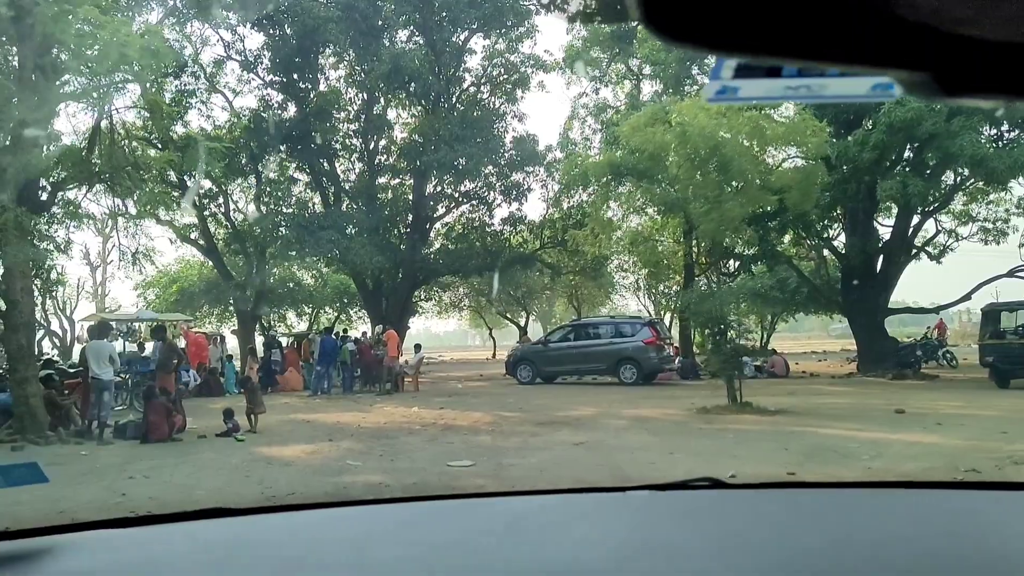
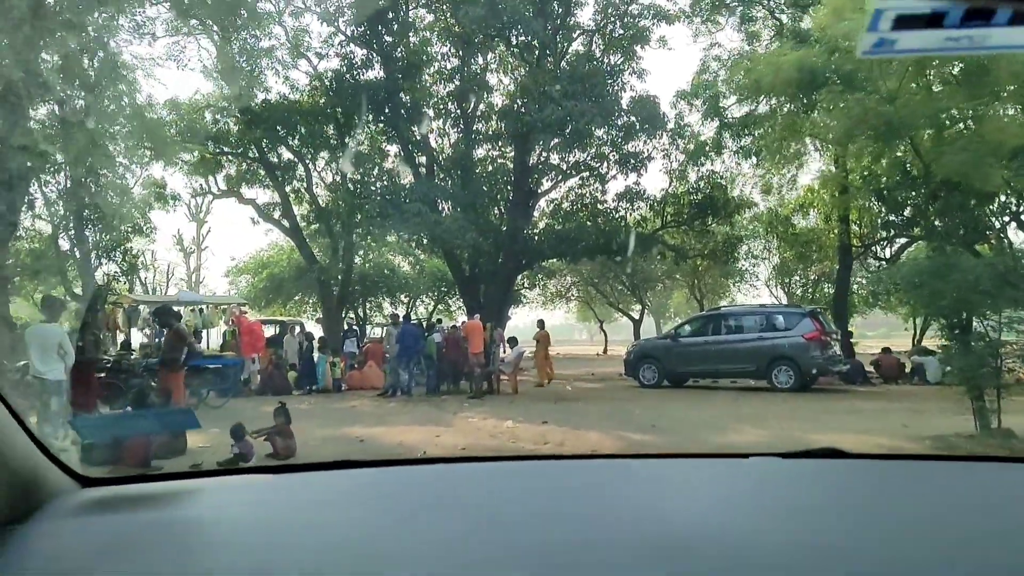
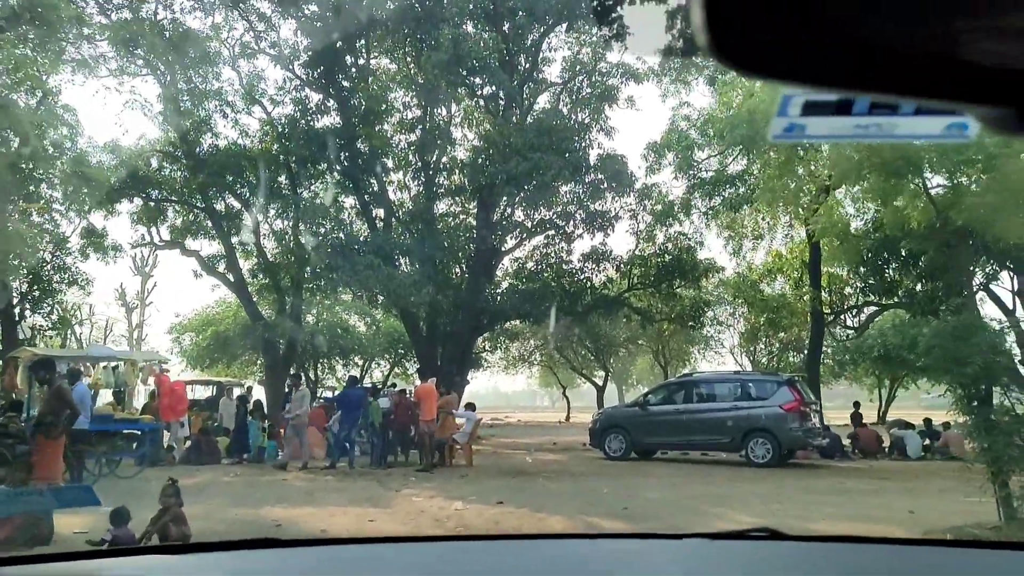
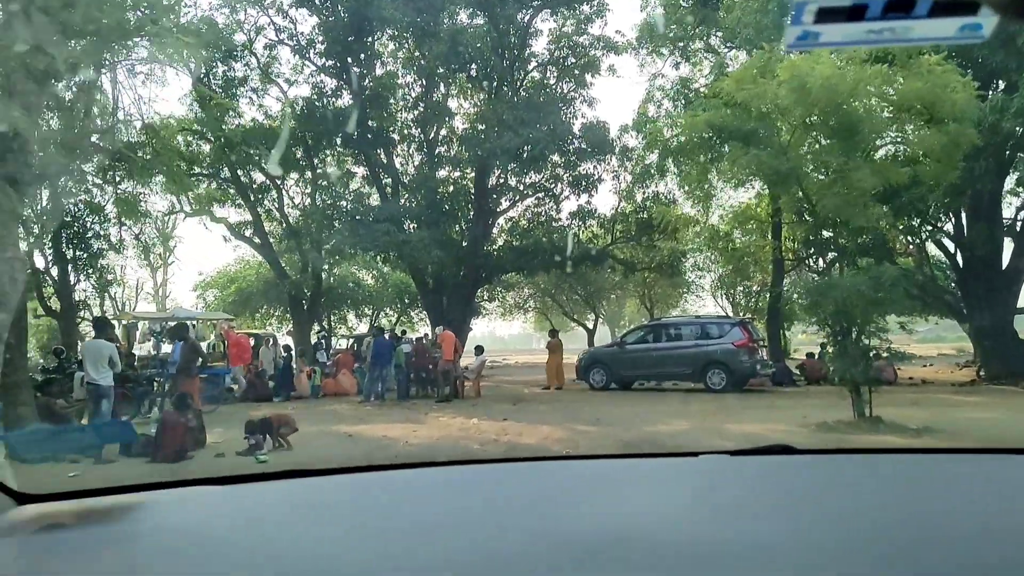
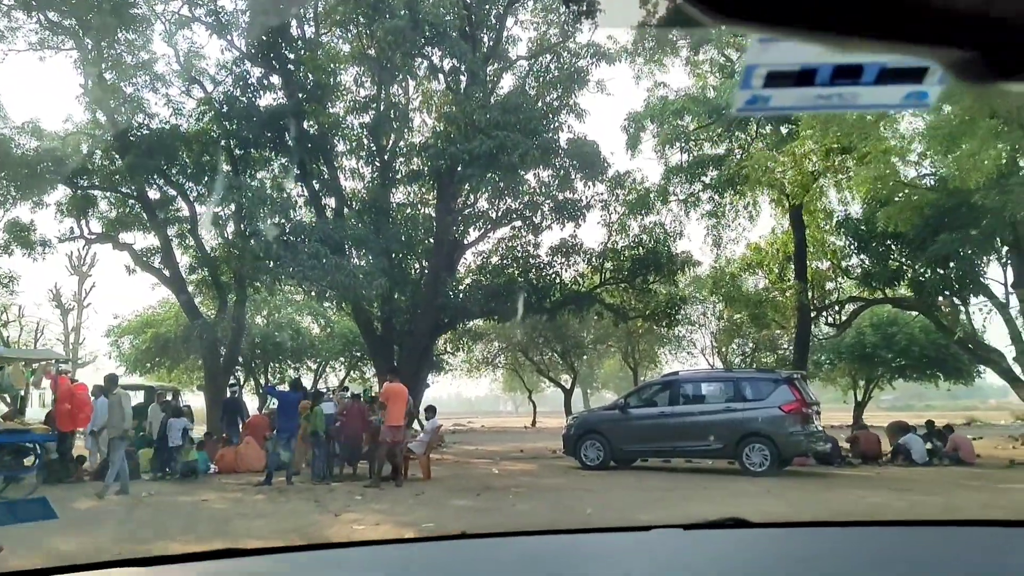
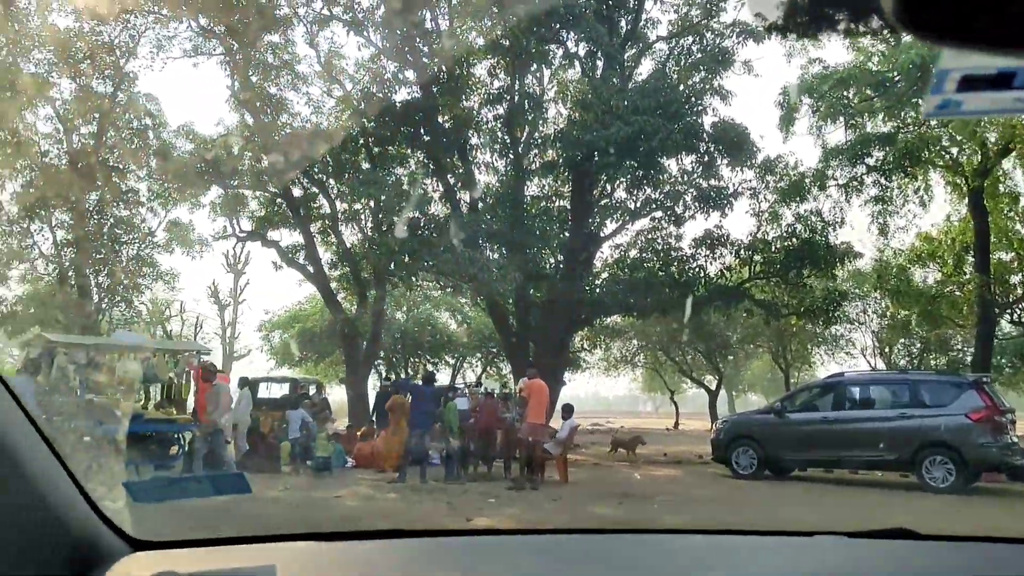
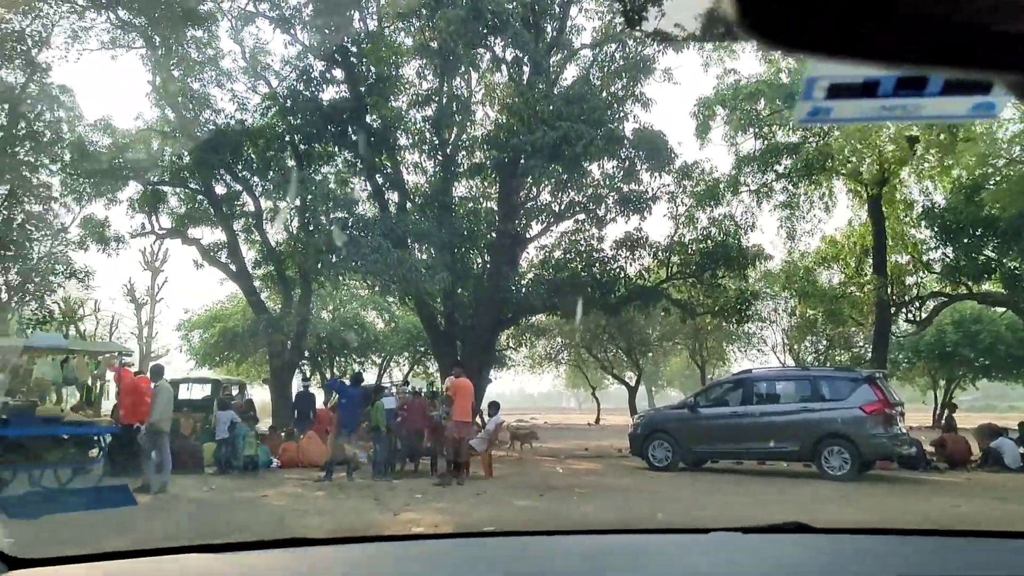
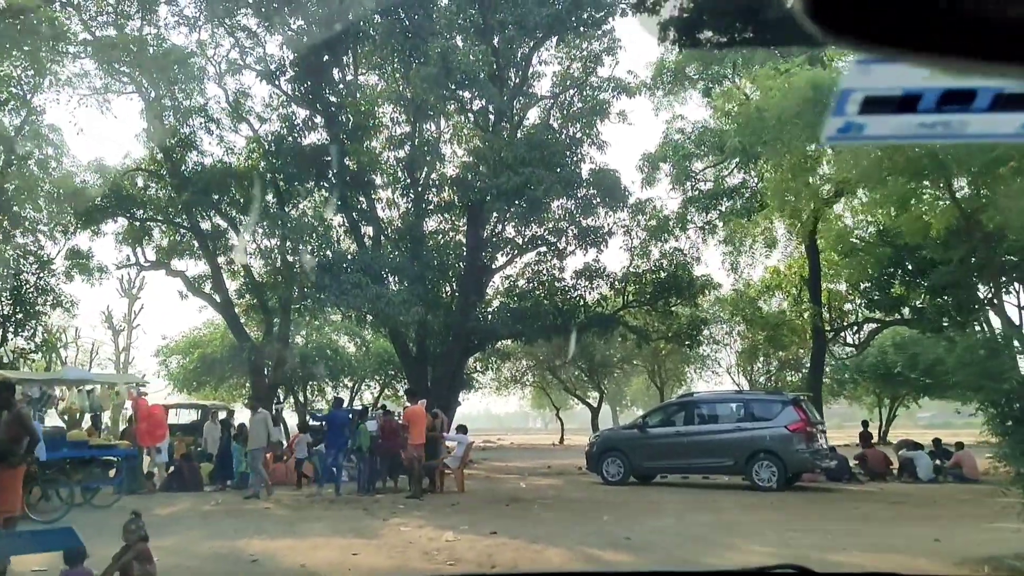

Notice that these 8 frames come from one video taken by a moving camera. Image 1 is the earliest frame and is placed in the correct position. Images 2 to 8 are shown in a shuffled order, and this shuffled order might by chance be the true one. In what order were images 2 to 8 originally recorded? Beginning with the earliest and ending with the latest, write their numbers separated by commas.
4, 2, 3, 8, 5, 7, 6
